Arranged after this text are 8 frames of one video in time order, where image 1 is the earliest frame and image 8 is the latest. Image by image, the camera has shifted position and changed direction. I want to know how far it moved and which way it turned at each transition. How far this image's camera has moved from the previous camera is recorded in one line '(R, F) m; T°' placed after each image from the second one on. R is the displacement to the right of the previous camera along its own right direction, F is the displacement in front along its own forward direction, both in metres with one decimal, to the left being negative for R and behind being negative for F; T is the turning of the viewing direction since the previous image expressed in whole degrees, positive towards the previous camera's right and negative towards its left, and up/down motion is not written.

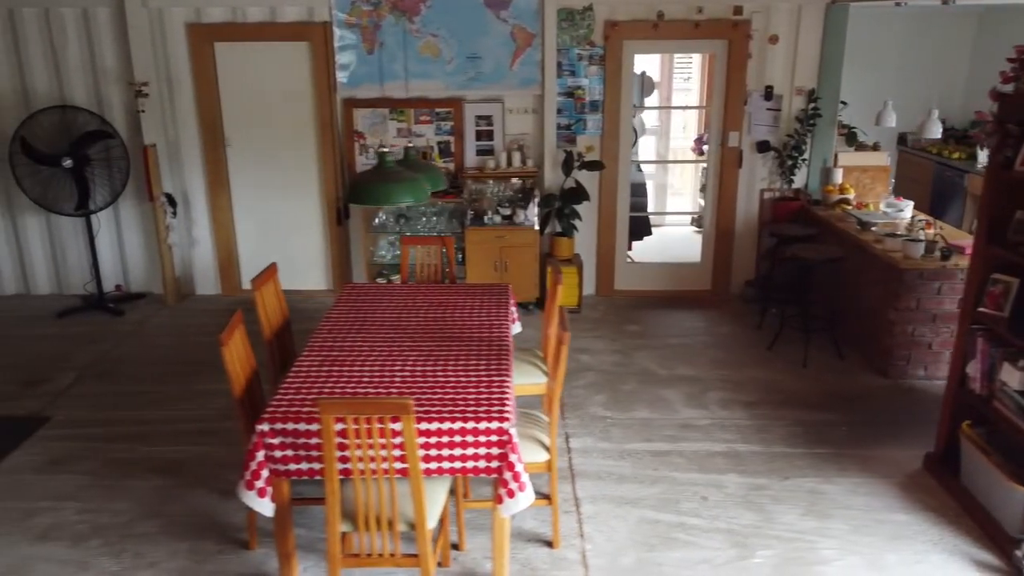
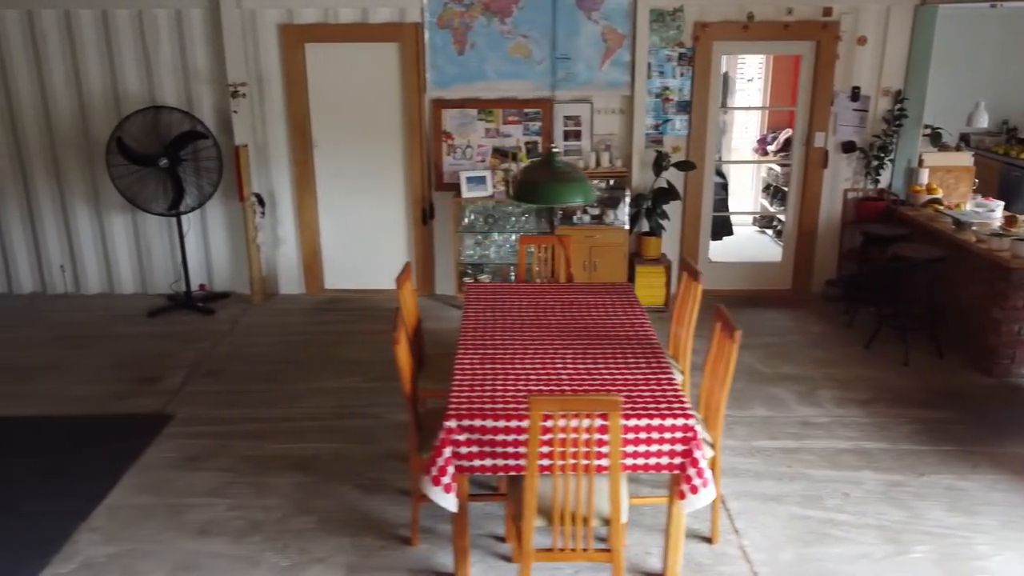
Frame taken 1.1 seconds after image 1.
(-0.5, 0.0) m; 0°
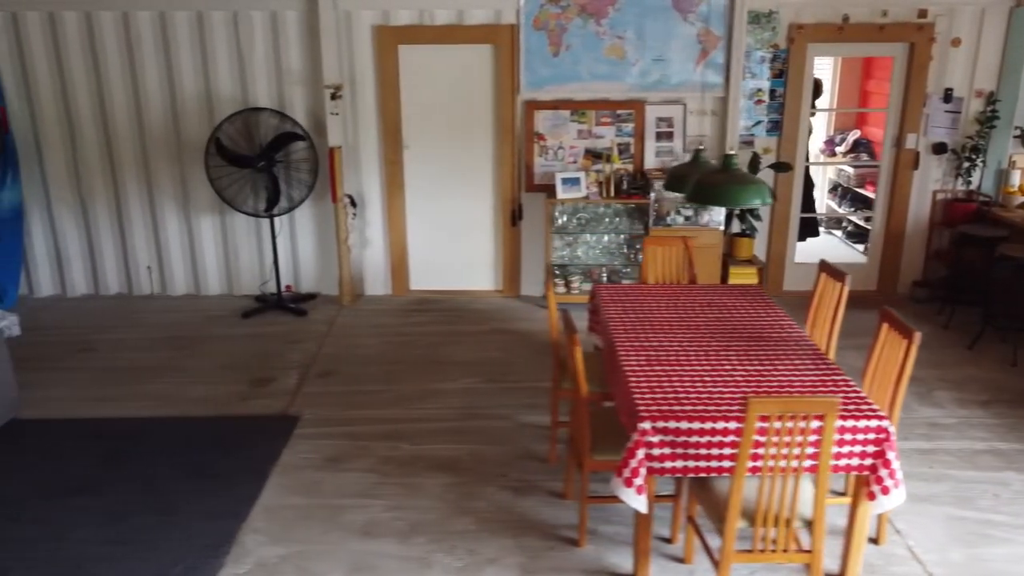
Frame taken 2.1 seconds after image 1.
(-0.6, 0.0) m; 0°
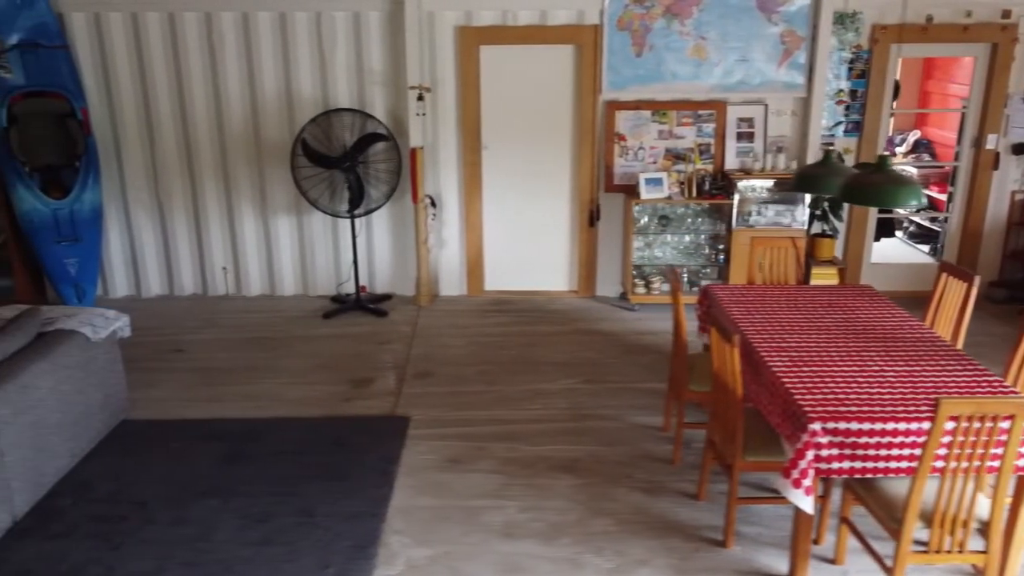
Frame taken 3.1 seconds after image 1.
(-0.5, 0.0) m; 0°
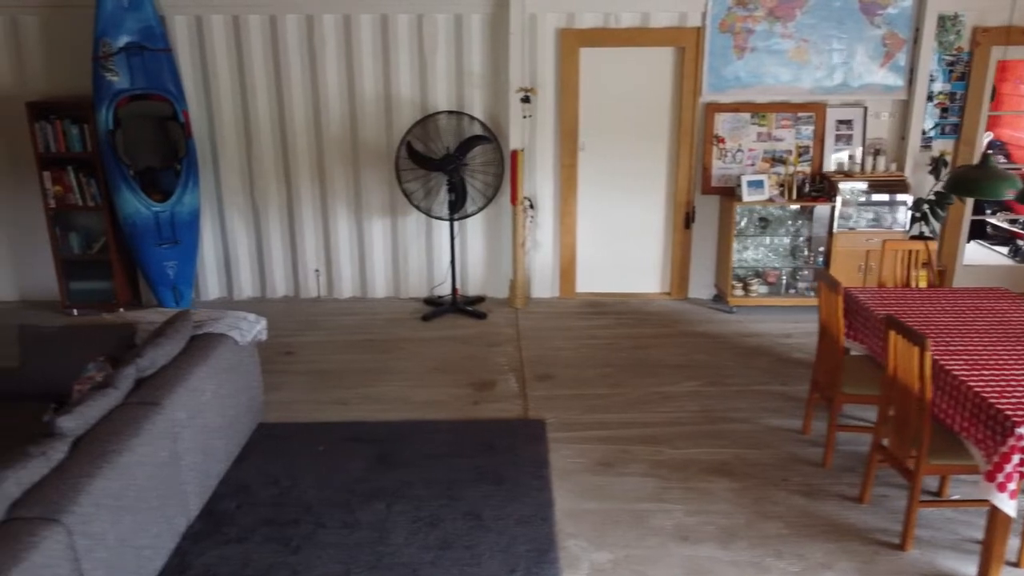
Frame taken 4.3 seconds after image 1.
(-0.6, 0.0) m; 0°
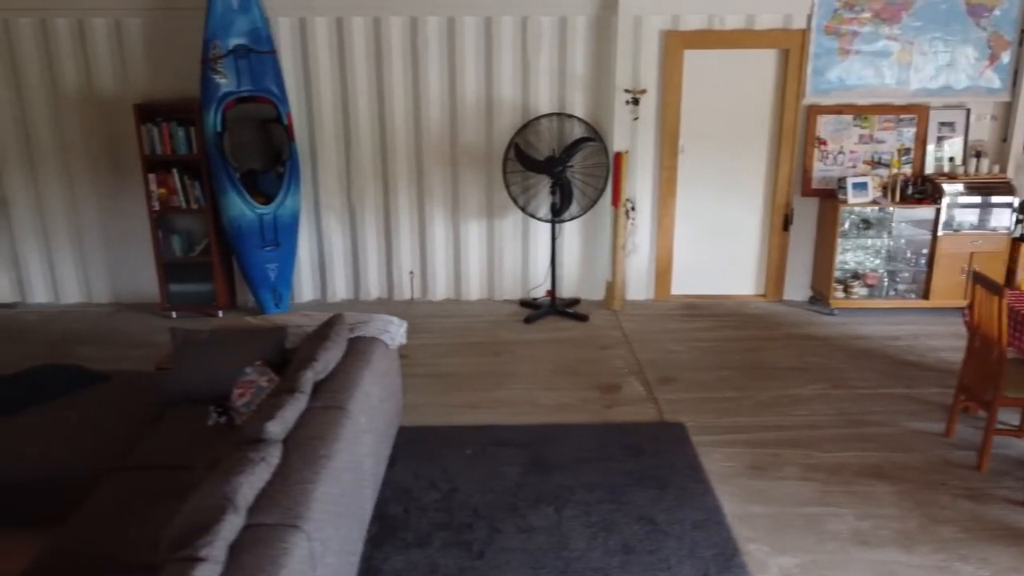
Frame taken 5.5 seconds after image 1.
(-0.6, 0.0) m; 0°
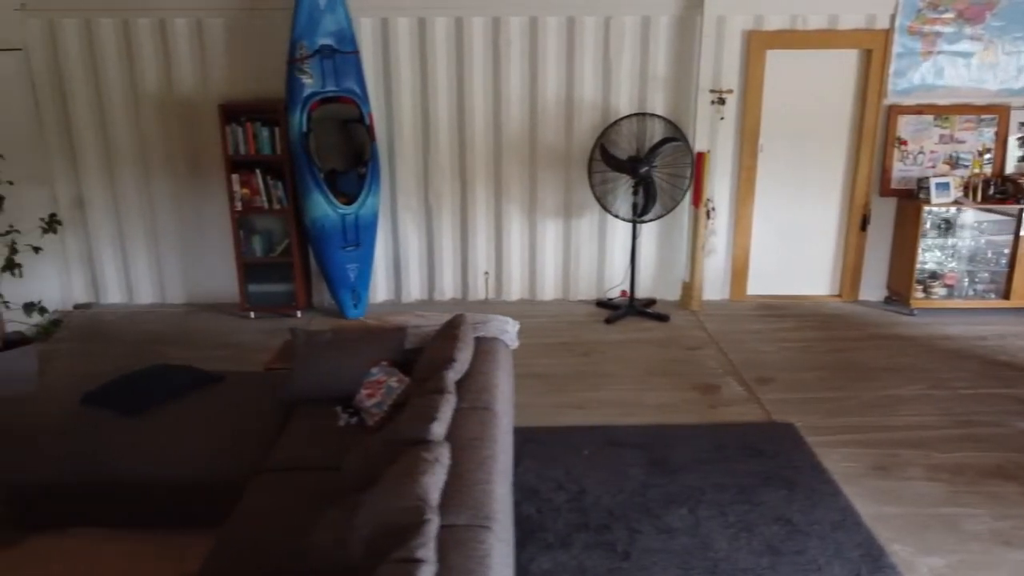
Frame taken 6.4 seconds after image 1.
(-0.5, 0.0) m; 0°
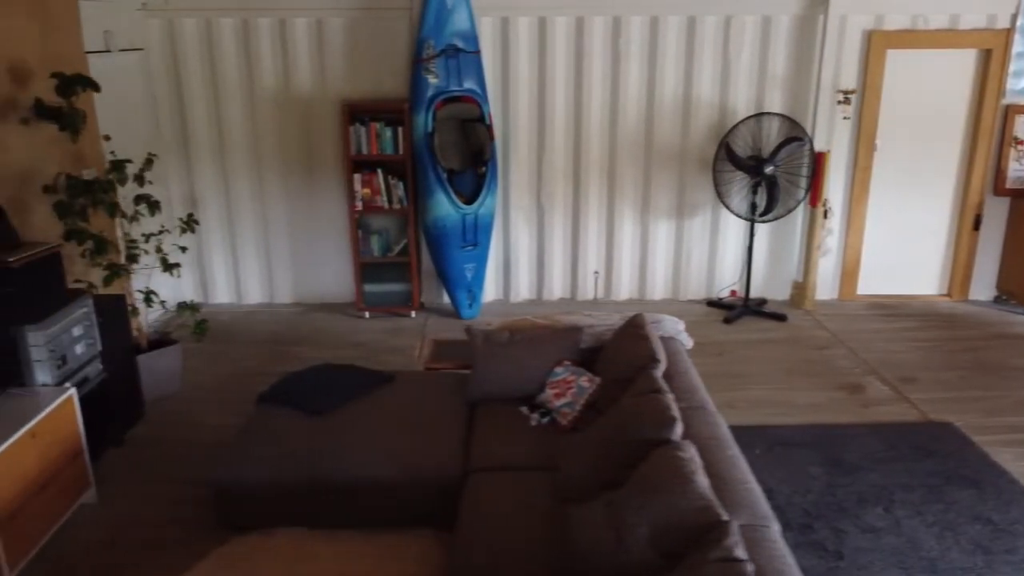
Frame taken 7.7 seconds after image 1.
(-0.7, 0.0) m; 0°
